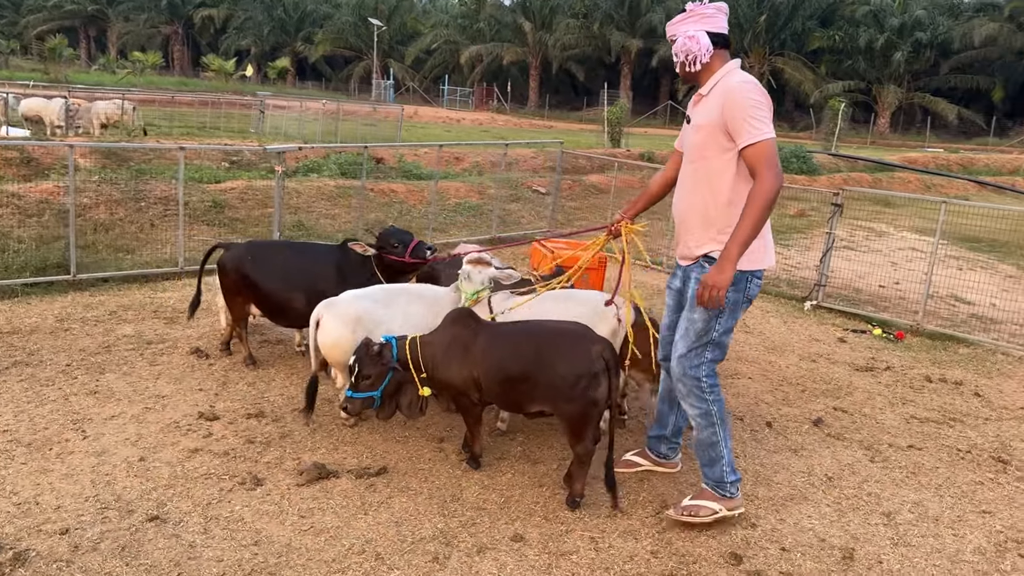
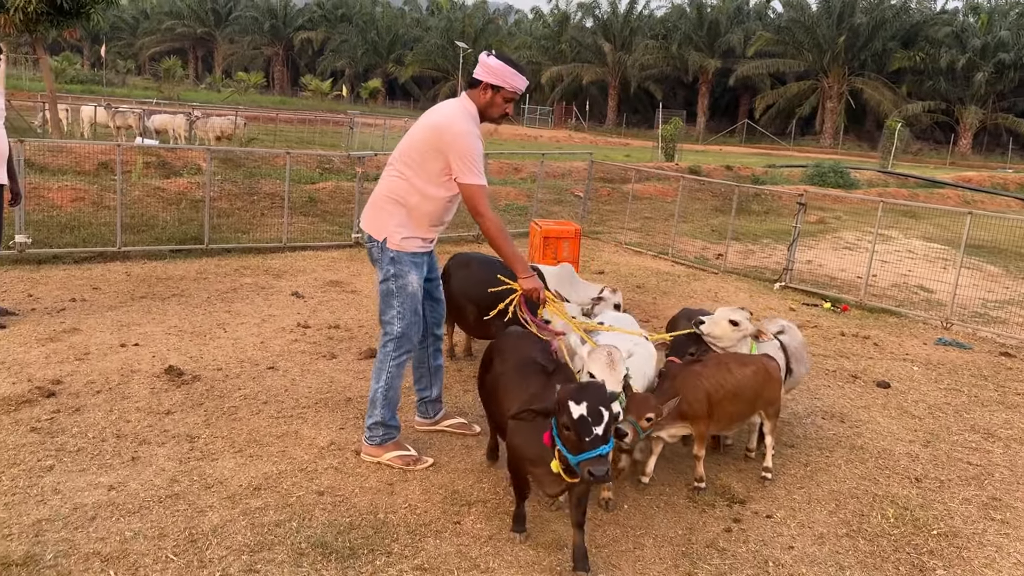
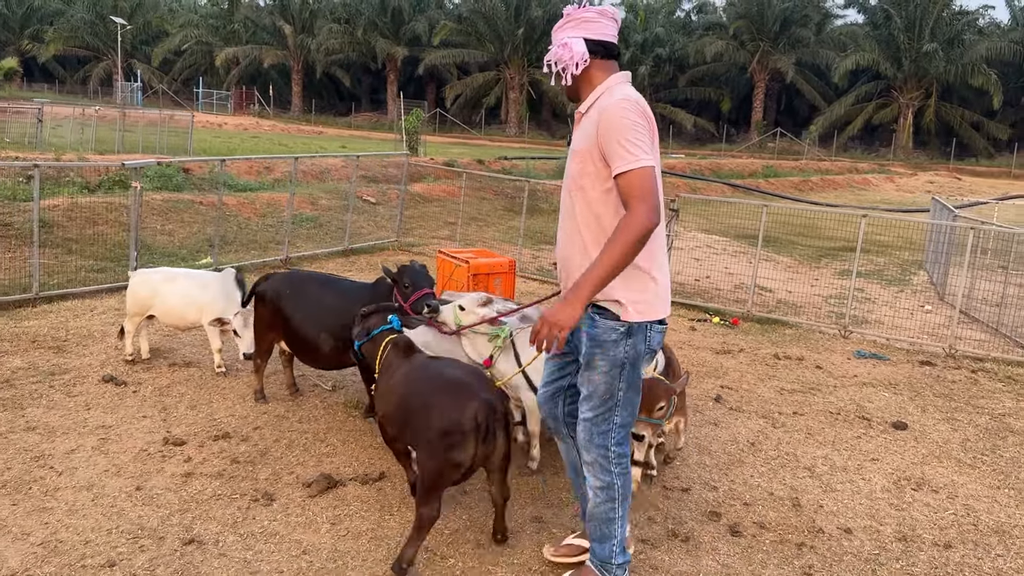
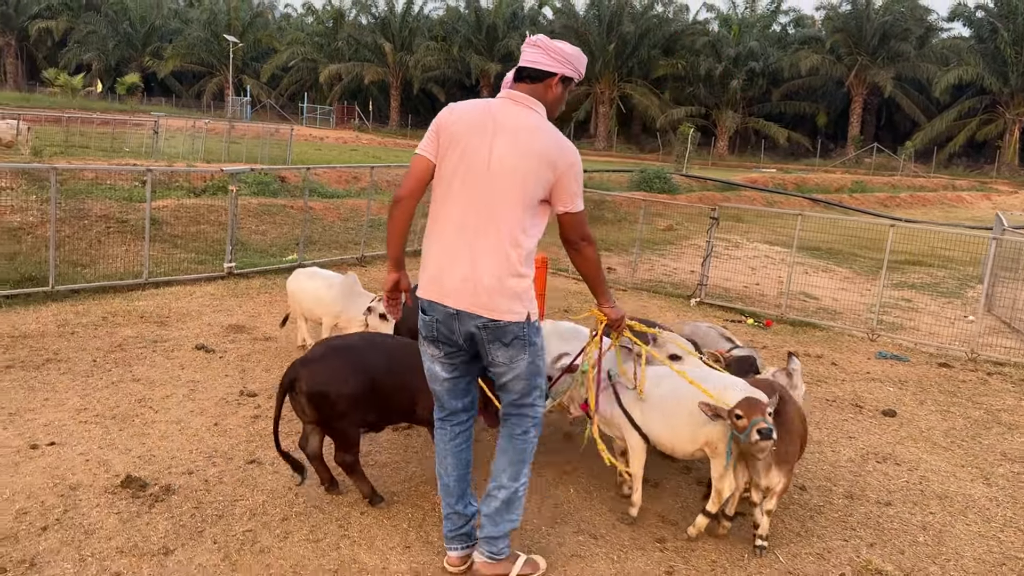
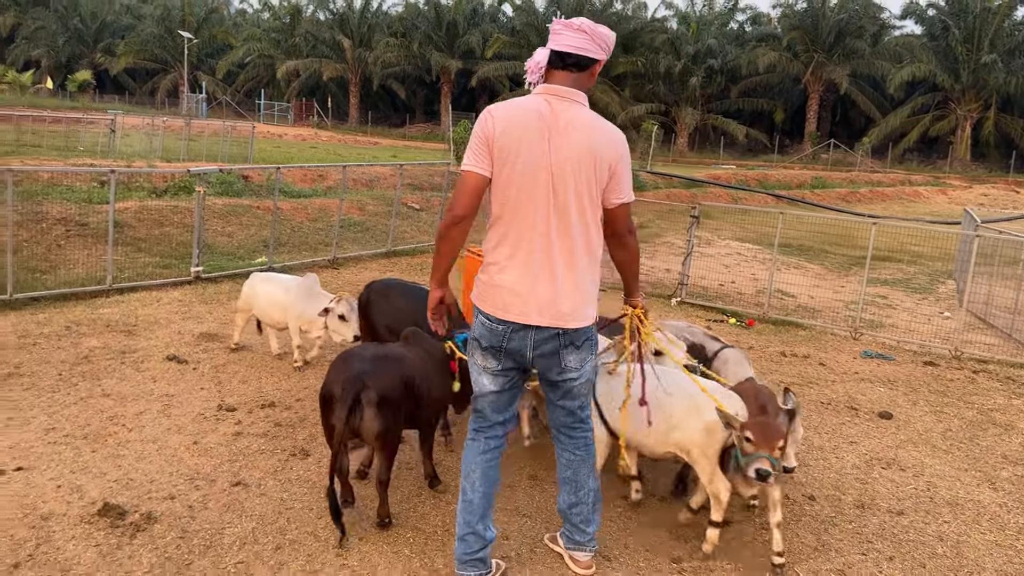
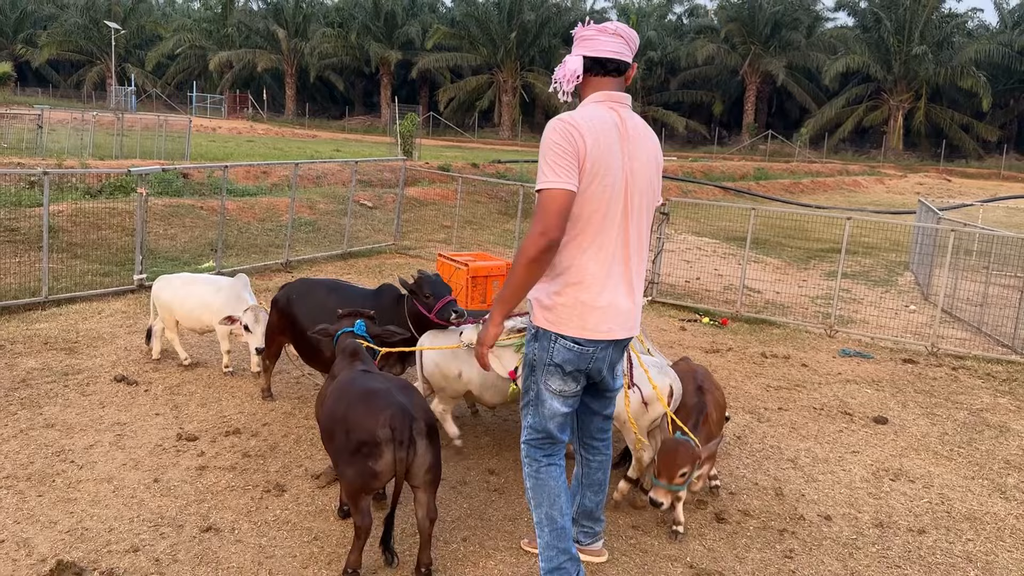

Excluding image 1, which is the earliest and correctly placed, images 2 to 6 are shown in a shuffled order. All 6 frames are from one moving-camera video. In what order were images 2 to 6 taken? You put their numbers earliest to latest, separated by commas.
3, 6, 5, 4, 2
